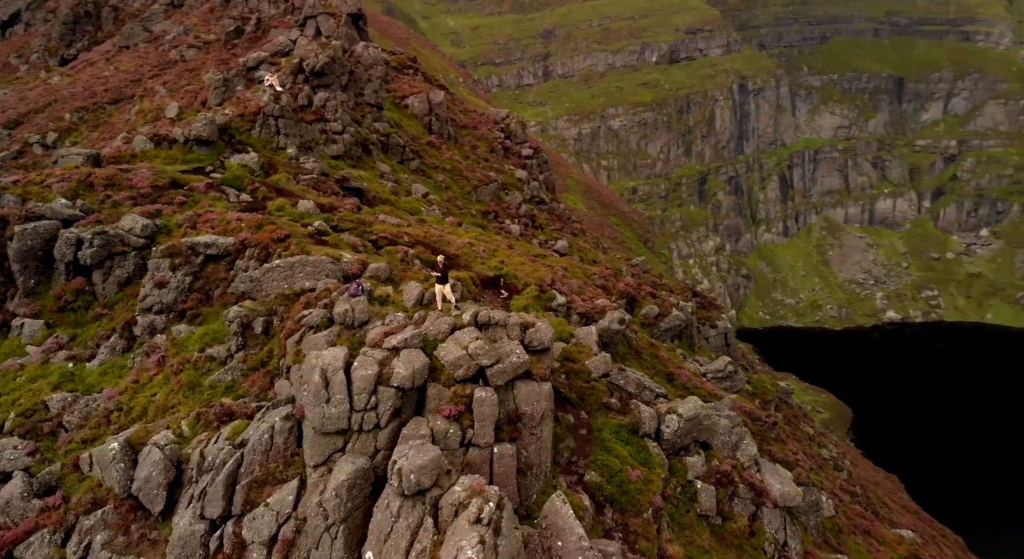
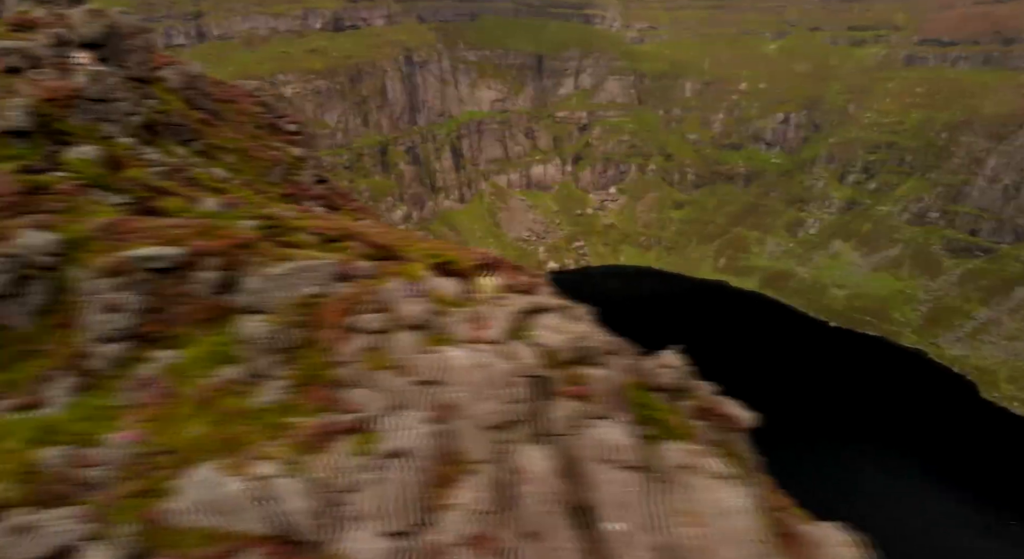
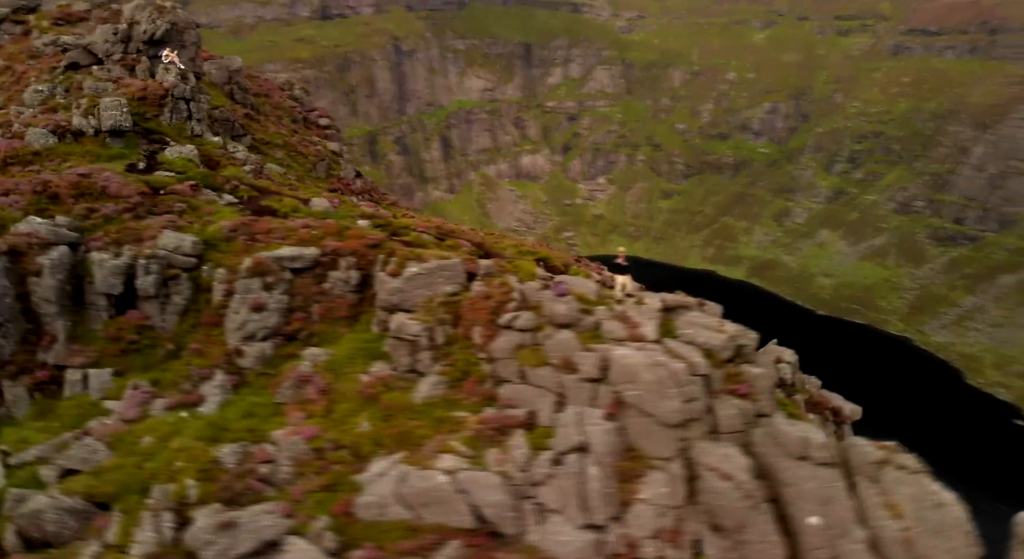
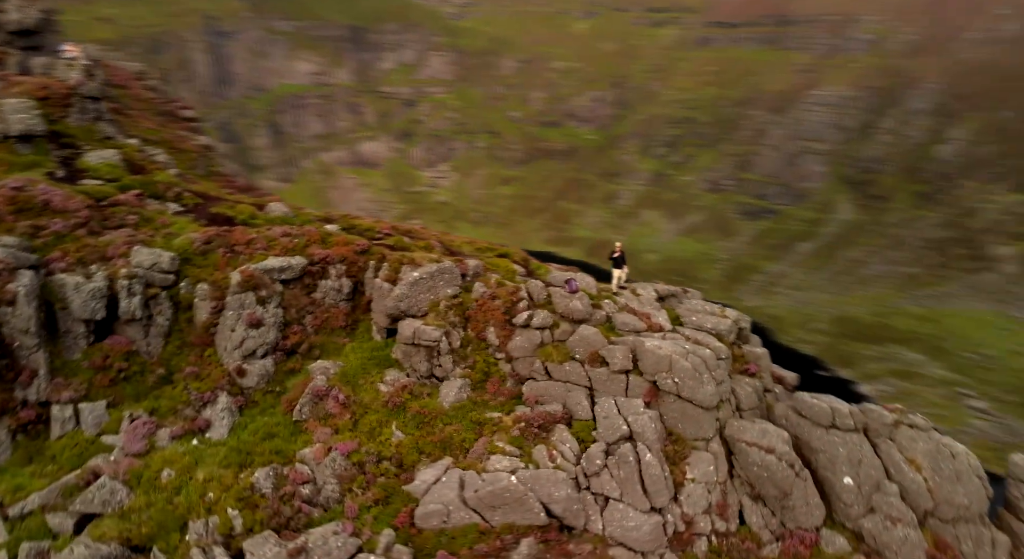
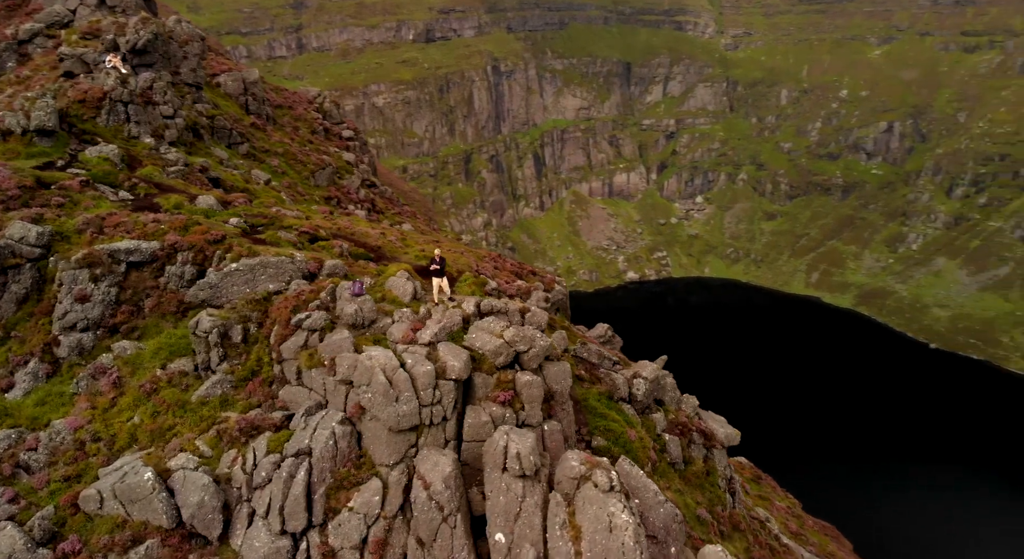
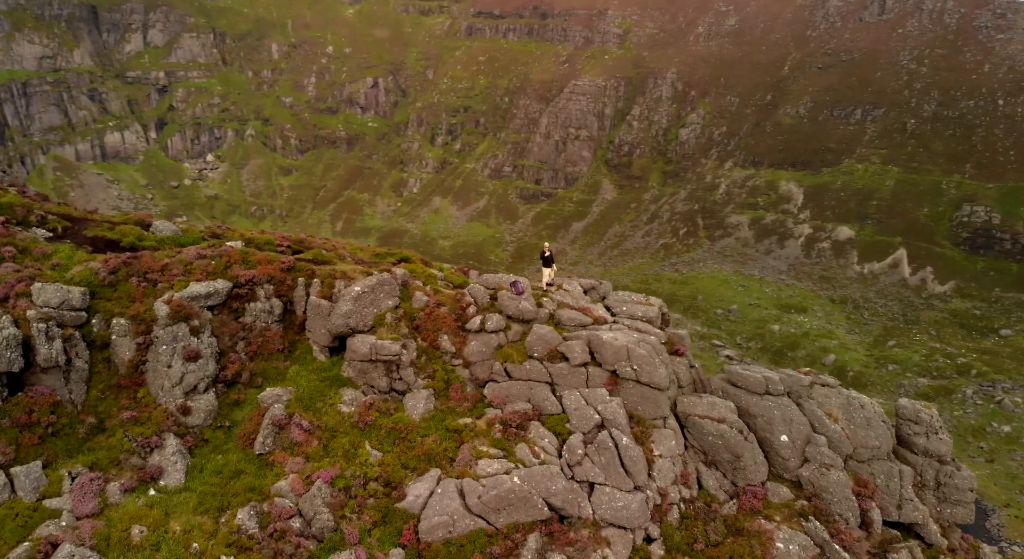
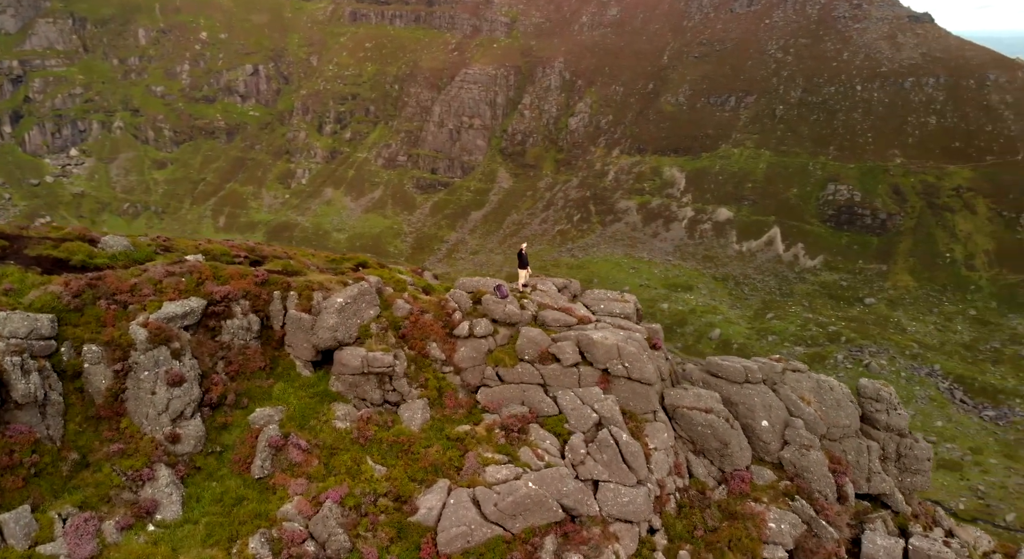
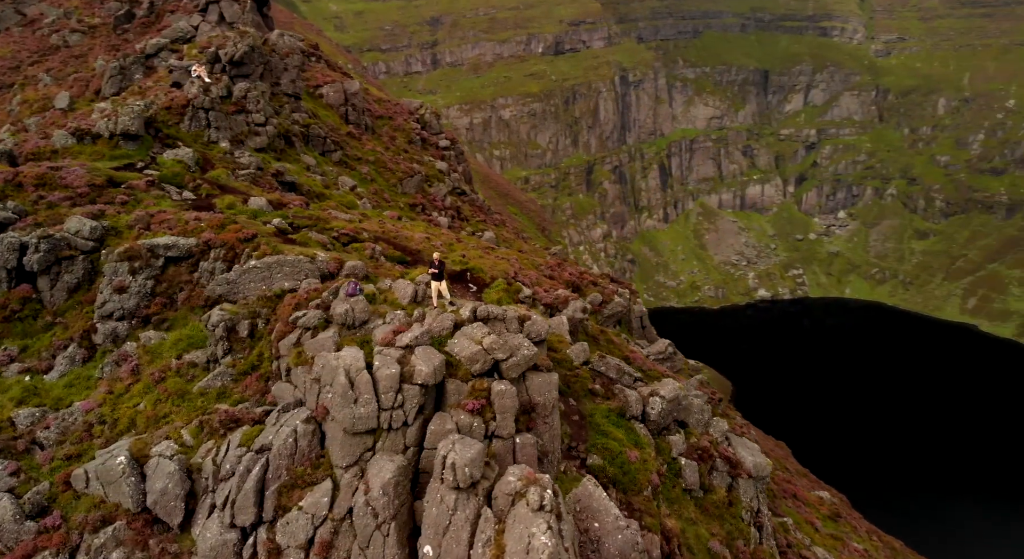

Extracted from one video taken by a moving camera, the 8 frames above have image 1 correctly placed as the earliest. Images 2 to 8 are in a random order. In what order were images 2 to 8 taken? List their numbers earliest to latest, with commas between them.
8, 5, 2, 3, 4, 6, 7
